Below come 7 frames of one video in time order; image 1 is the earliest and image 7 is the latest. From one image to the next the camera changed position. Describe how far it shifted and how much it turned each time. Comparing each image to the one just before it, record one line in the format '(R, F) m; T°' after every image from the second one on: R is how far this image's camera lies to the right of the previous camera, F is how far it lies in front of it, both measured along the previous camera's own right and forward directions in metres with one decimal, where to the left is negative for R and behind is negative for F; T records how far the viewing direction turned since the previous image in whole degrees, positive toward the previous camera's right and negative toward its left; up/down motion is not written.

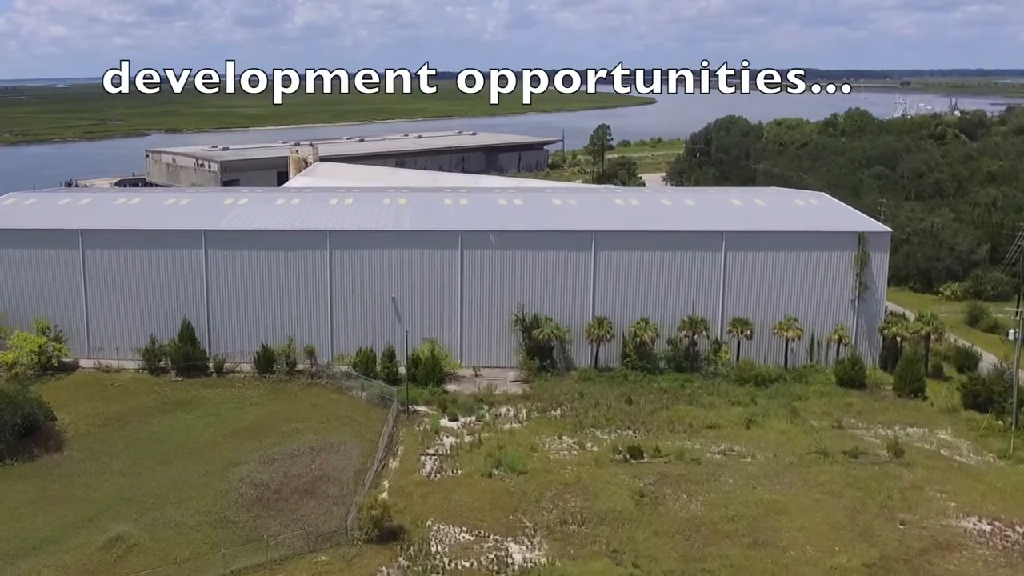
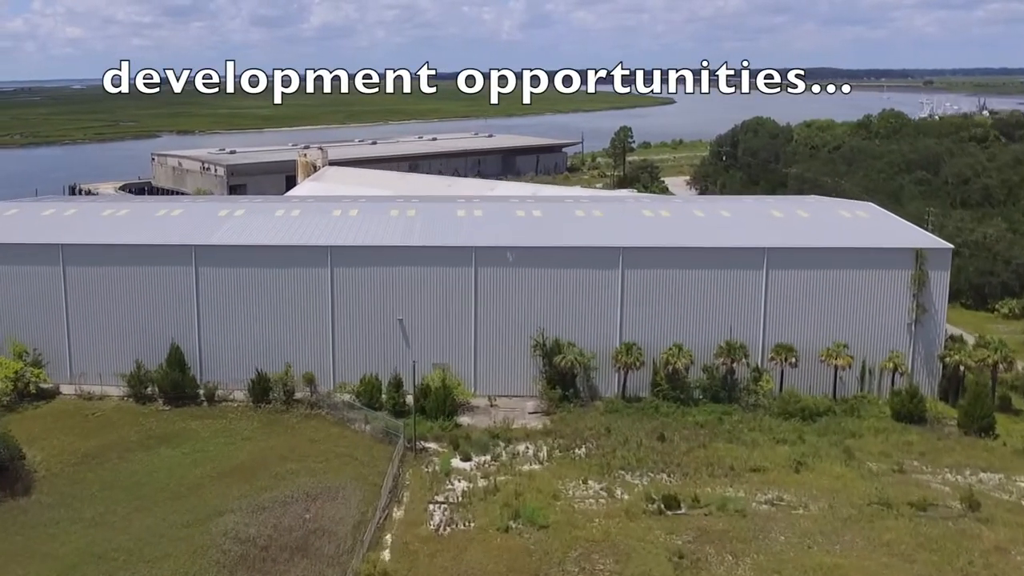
(0.0, +2.8) m; -1°
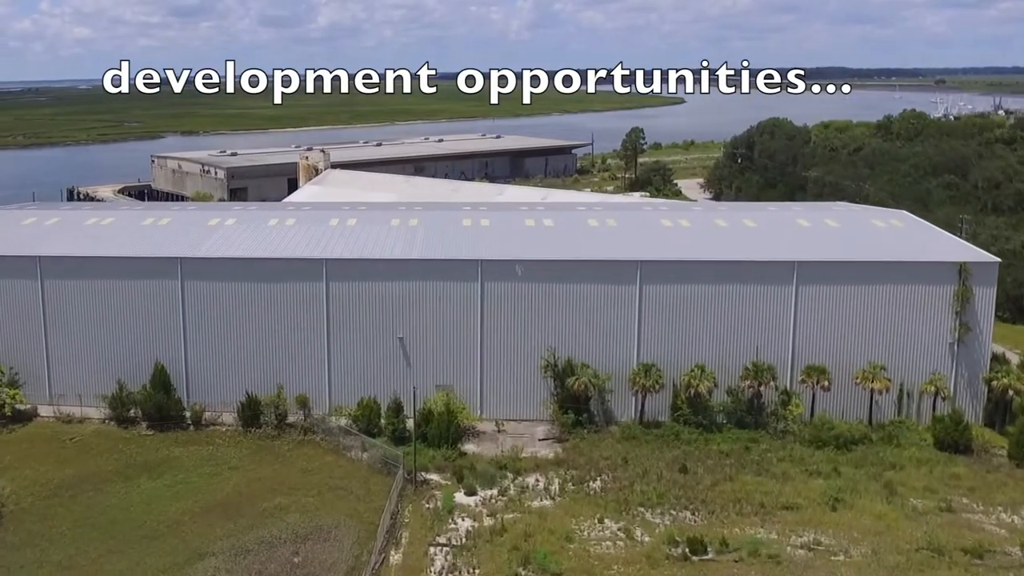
(0.0, +2.0) m; 0°
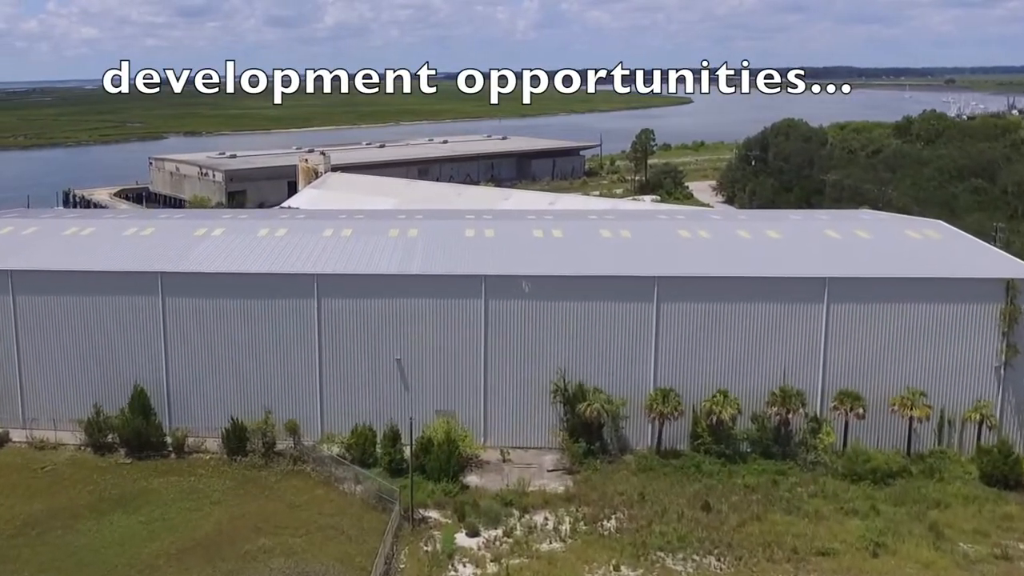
(0.0, +2.0) m; 0°
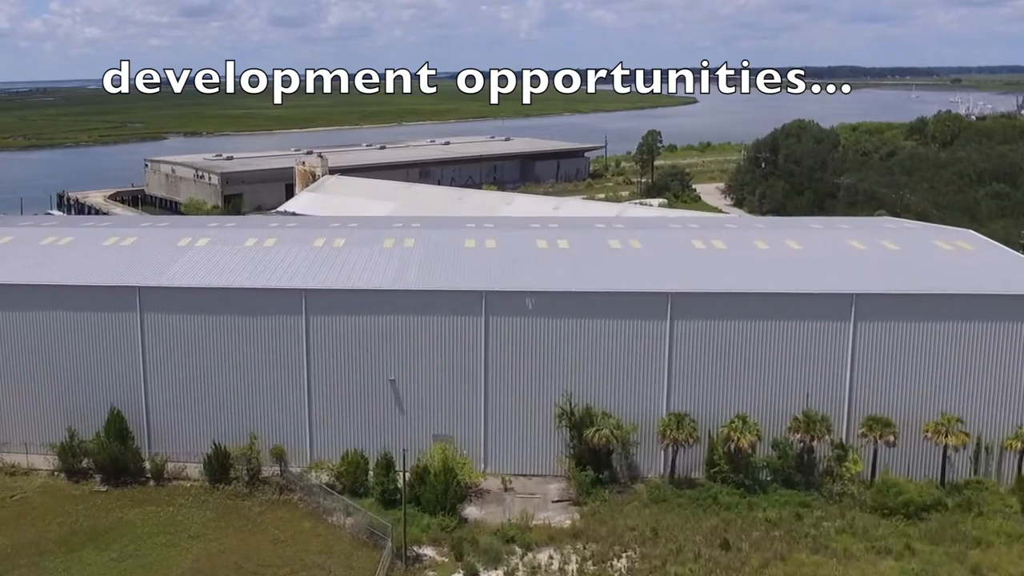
(0.0, +1.7) m; 0°
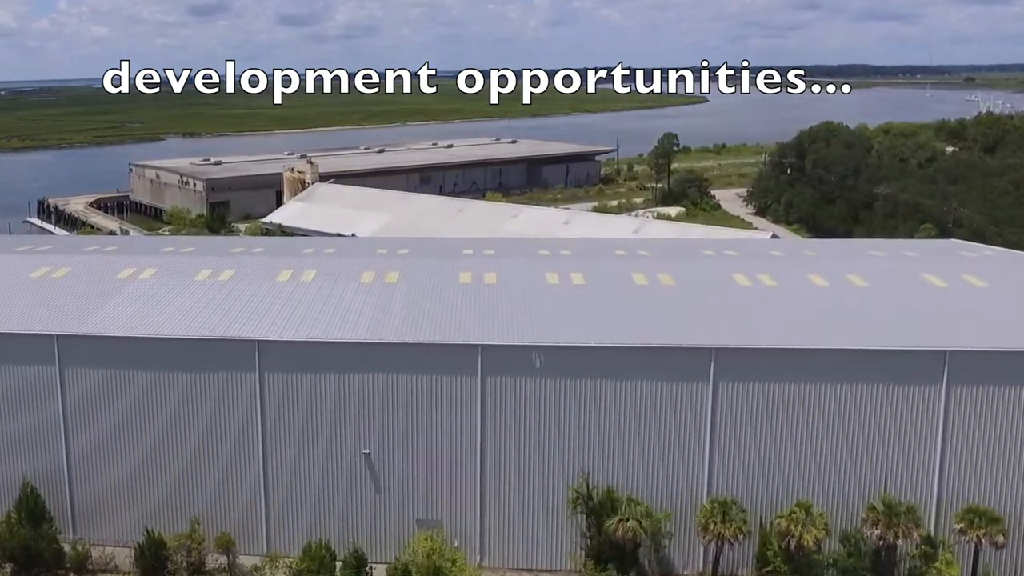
(+0.1, +4.4) m; 0°
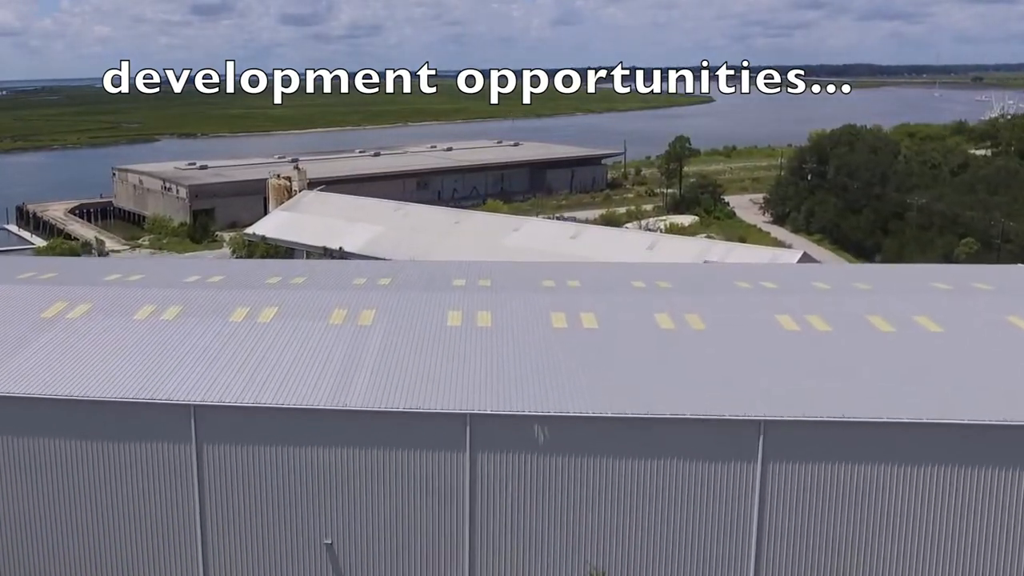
(+0.1, +3.5) m; 0°
